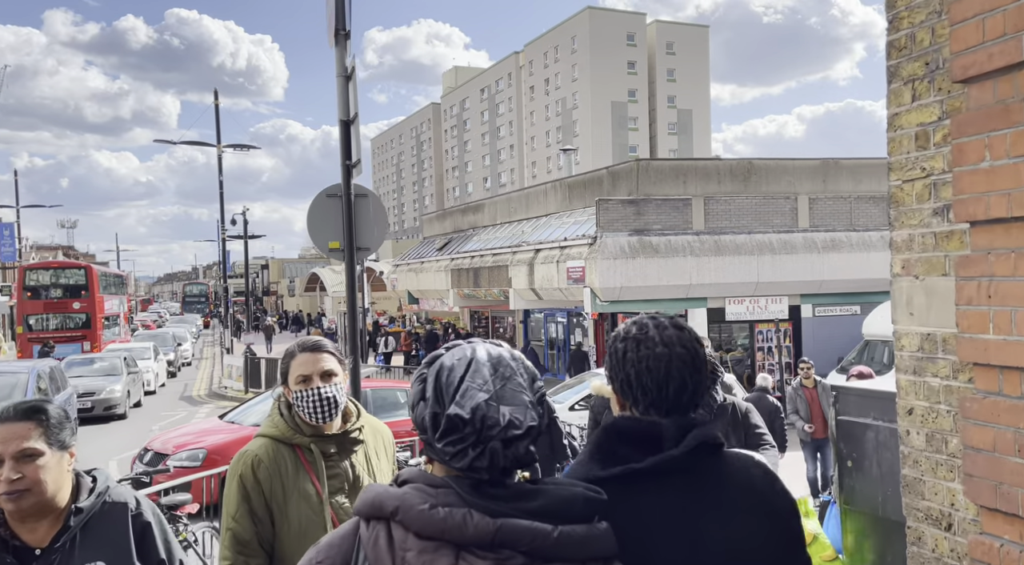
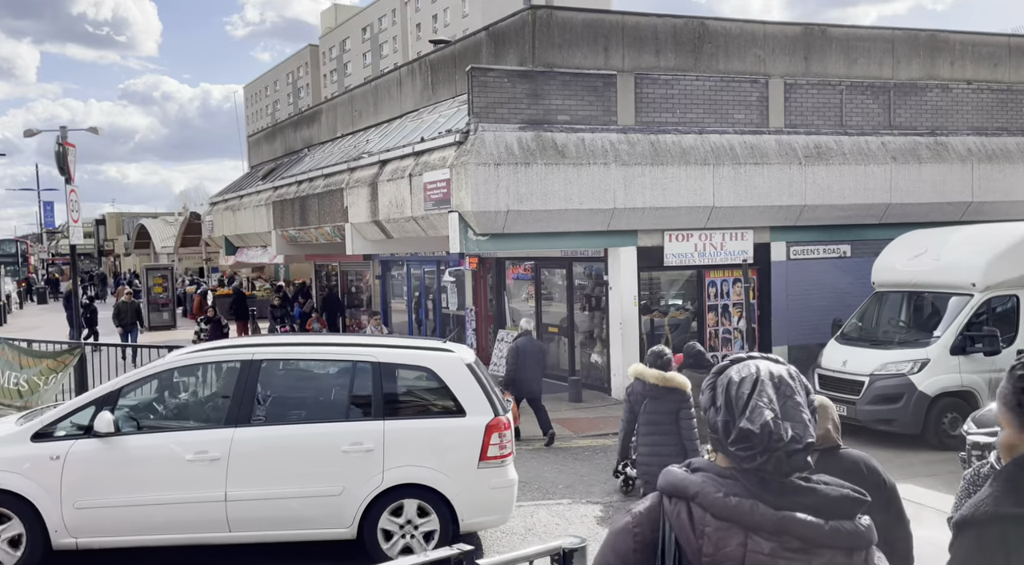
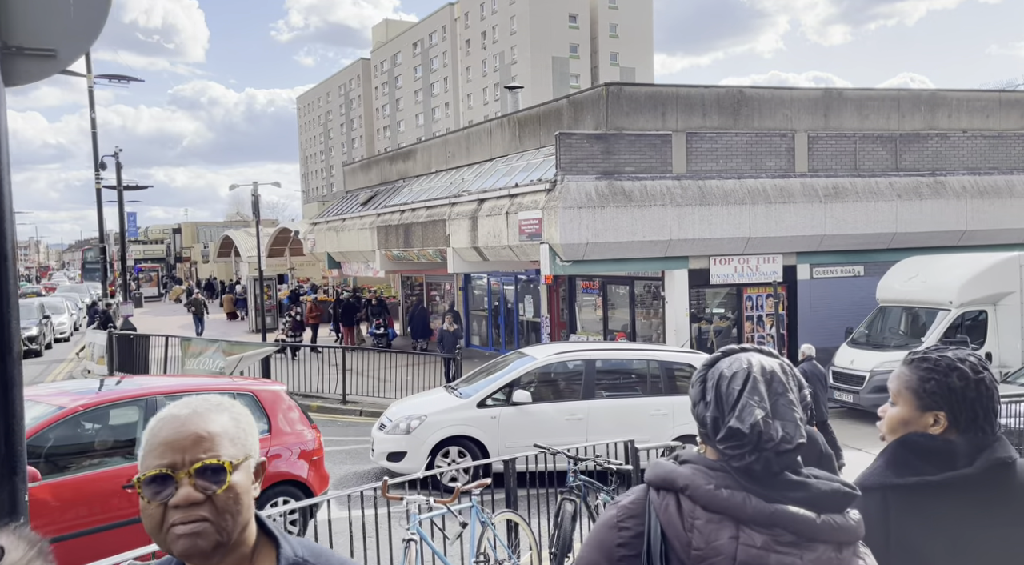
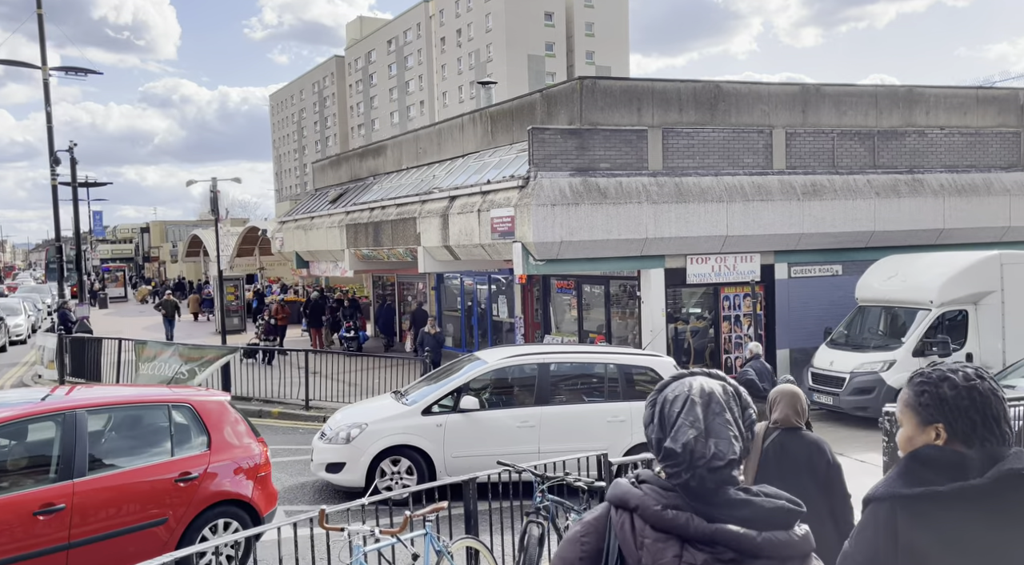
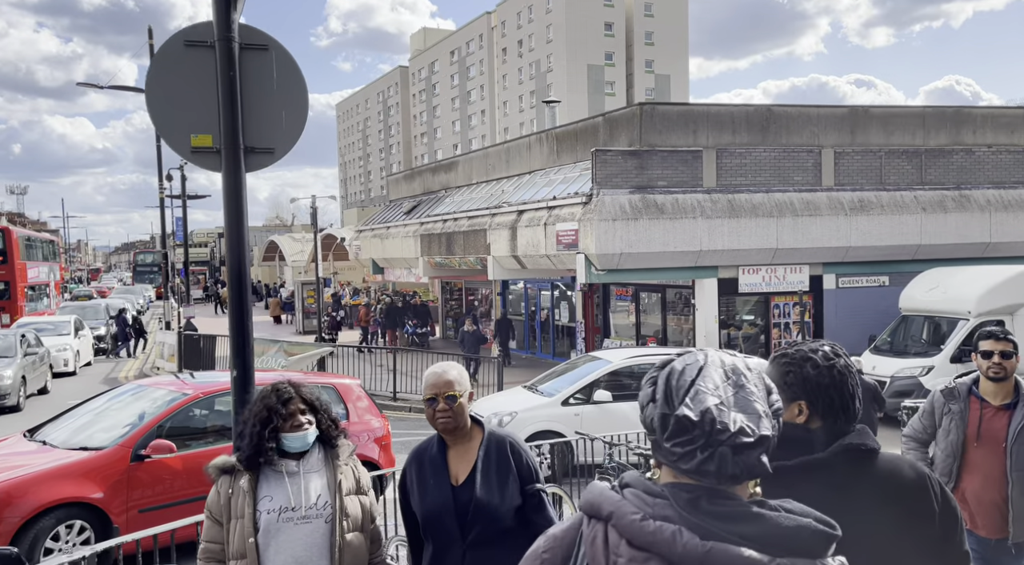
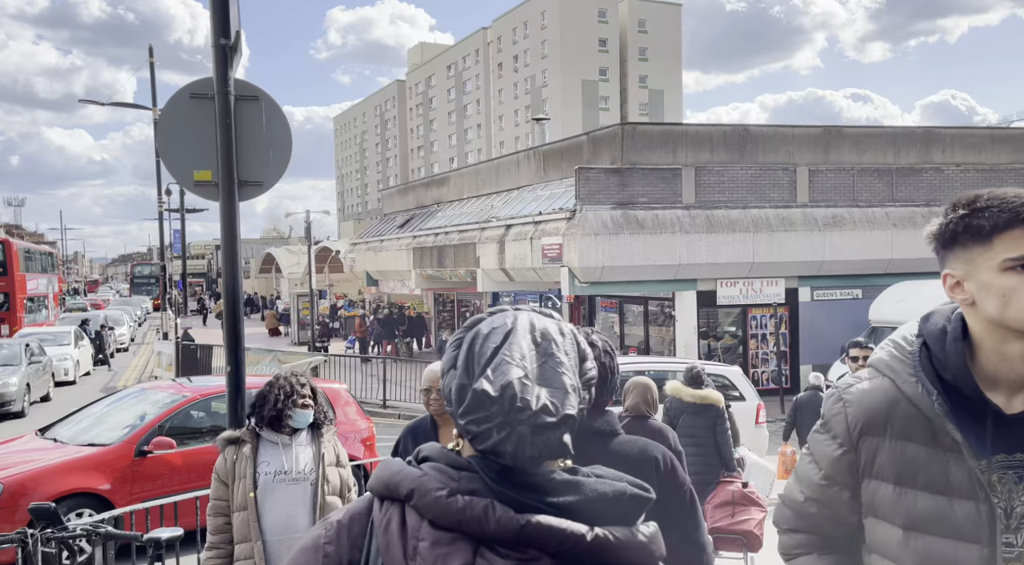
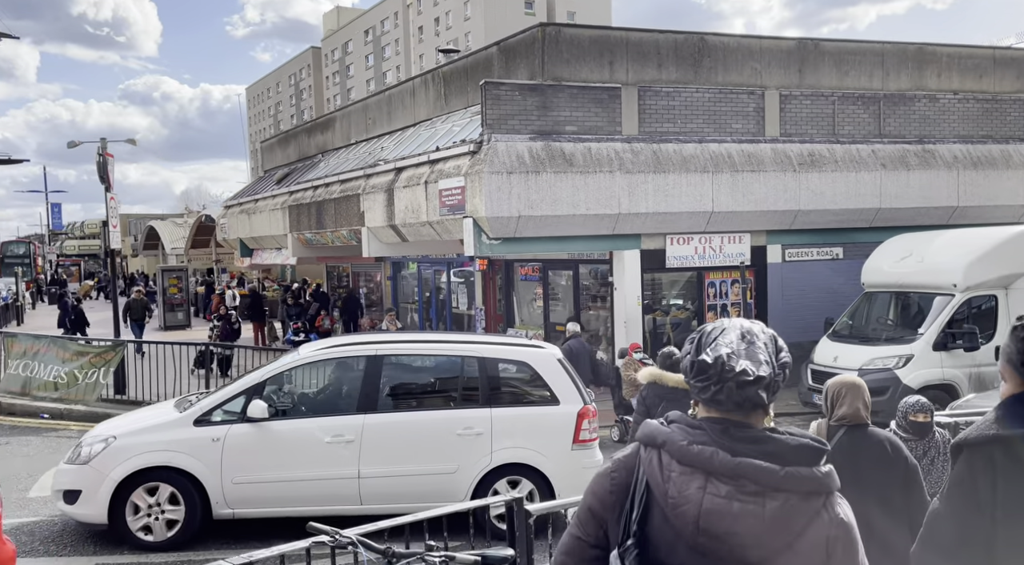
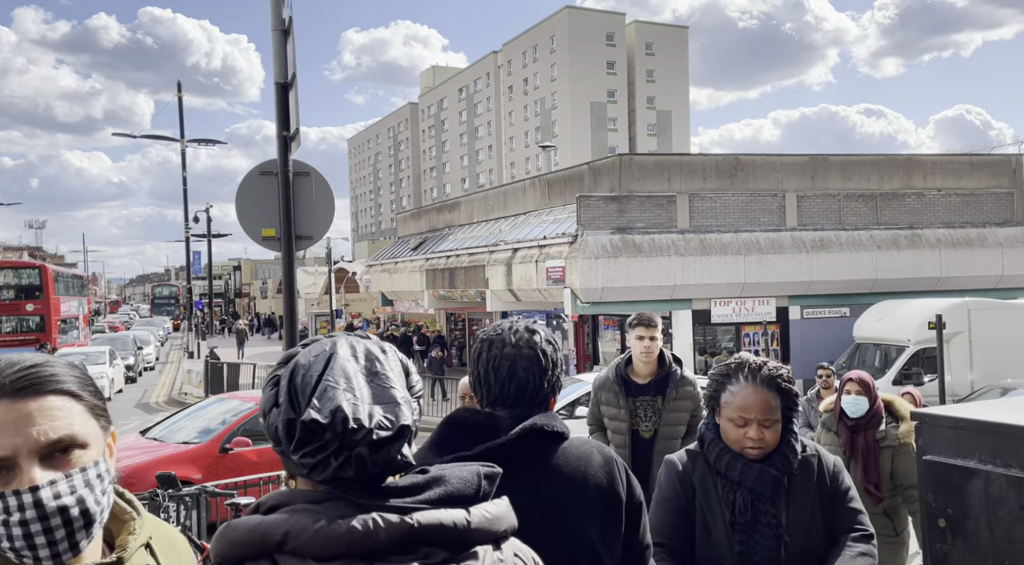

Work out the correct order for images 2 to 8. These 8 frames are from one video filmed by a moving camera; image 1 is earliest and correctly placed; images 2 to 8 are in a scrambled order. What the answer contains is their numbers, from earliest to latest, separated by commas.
8, 6, 5, 3, 4, 7, 2
